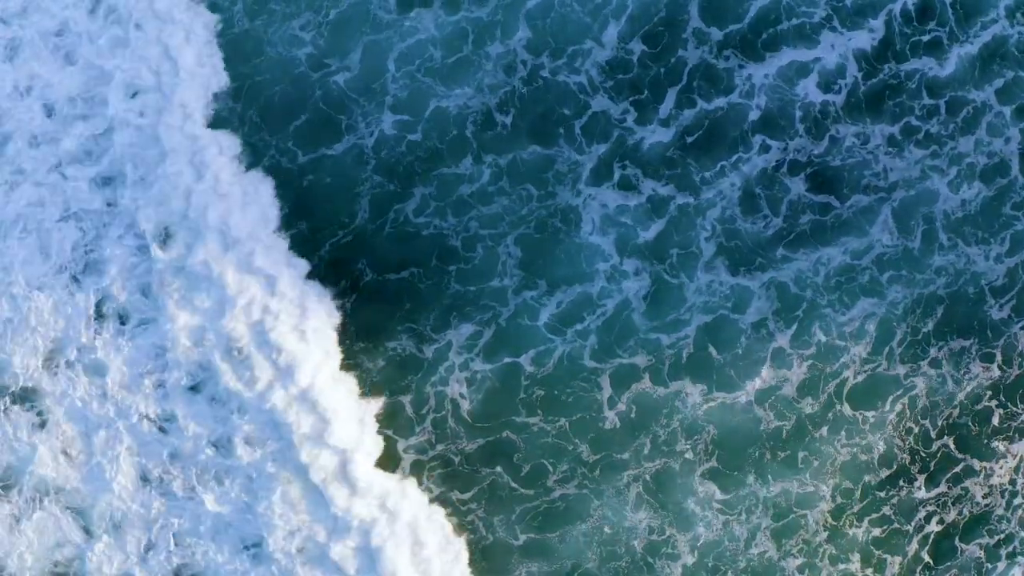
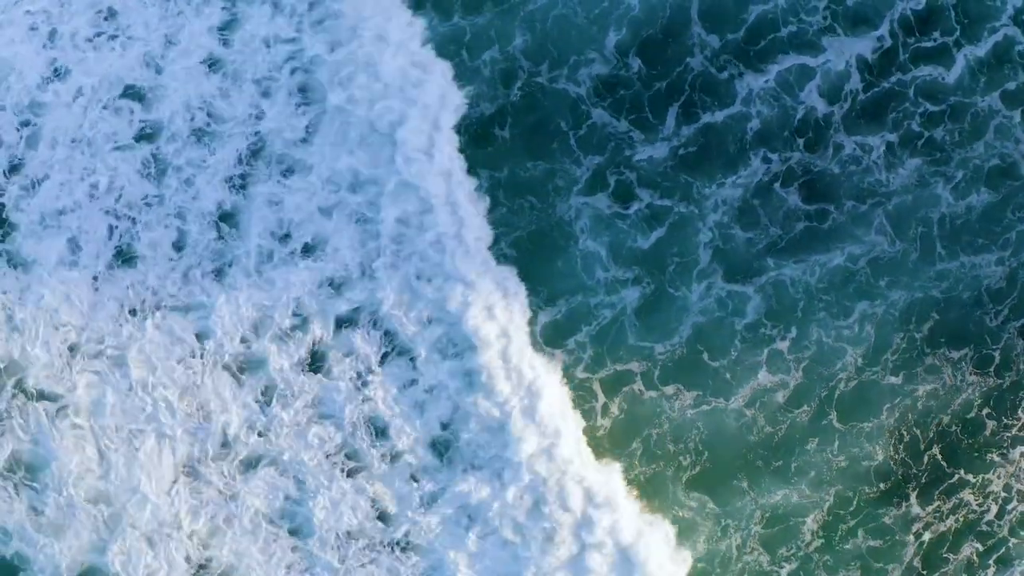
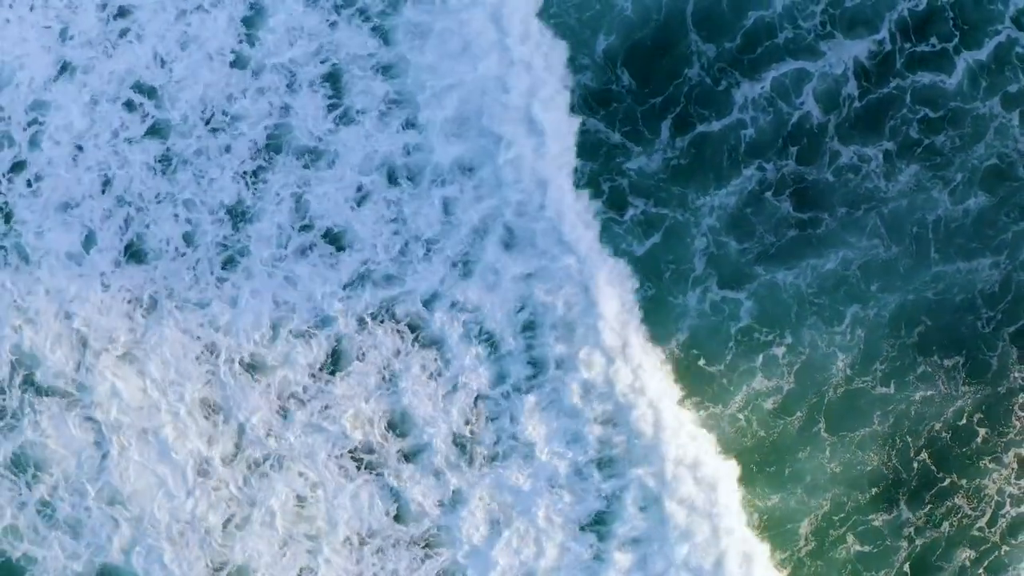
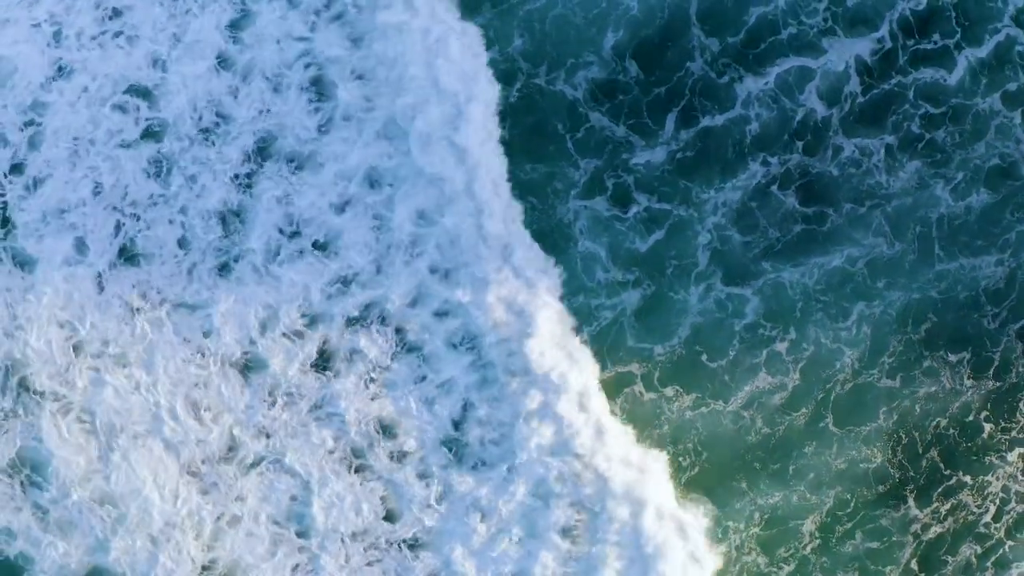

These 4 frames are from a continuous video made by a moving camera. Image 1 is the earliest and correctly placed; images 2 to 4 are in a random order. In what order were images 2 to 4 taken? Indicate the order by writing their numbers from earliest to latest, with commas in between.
2, 4, 3
